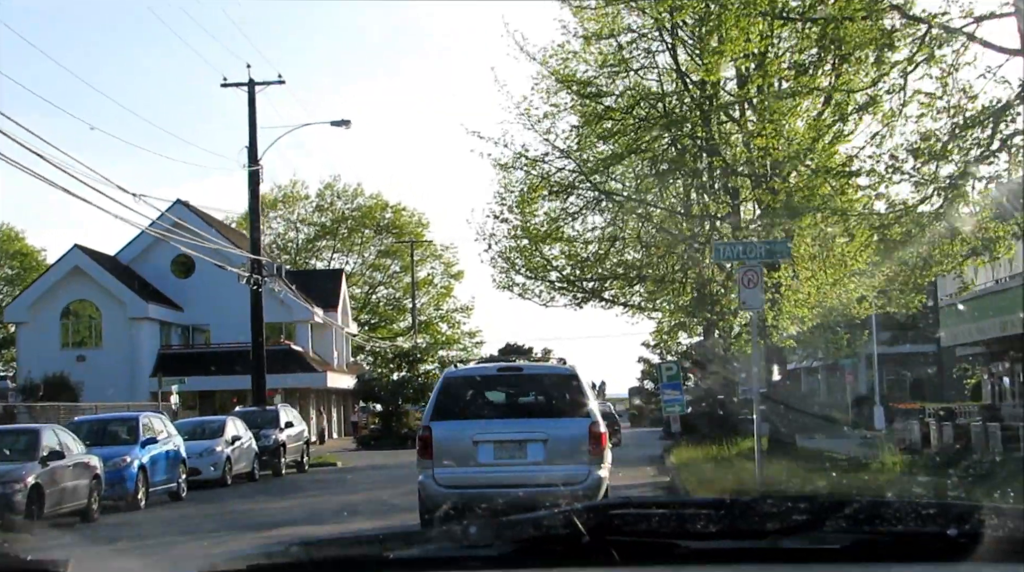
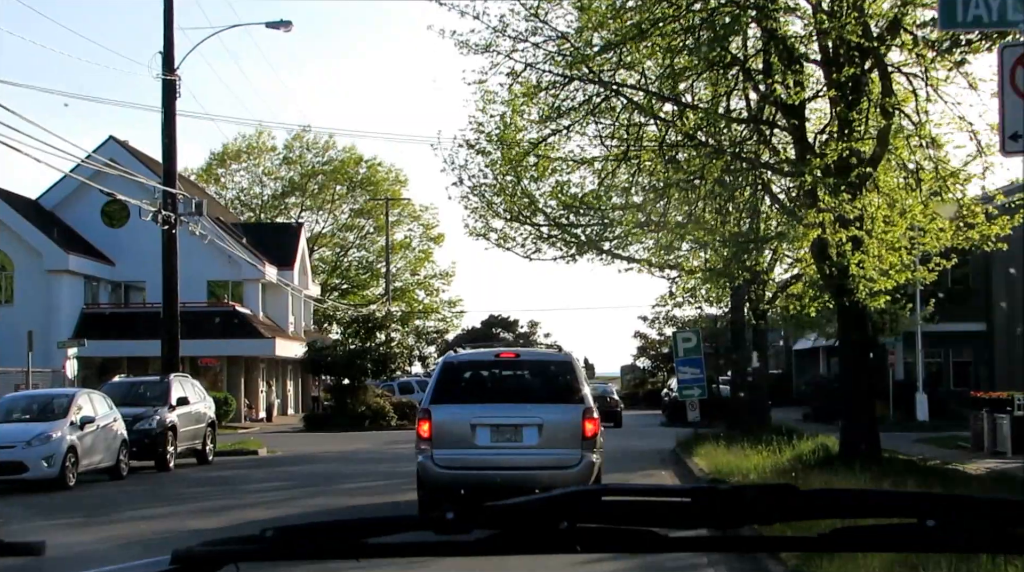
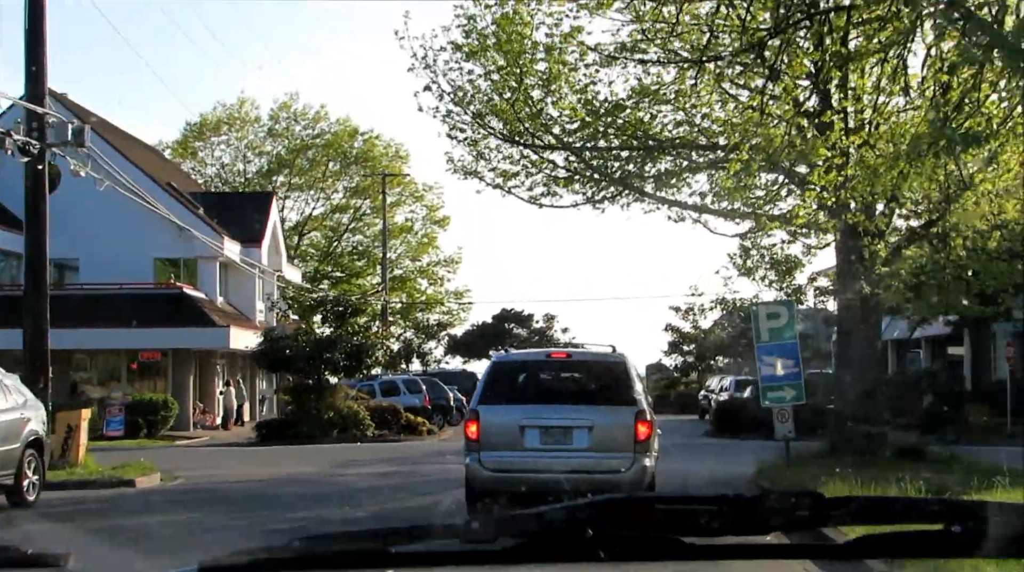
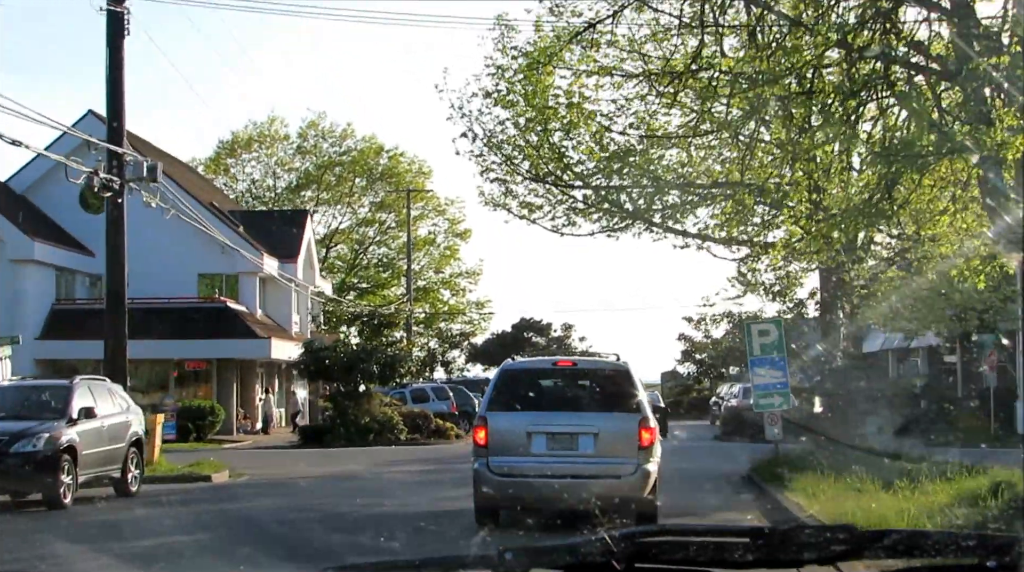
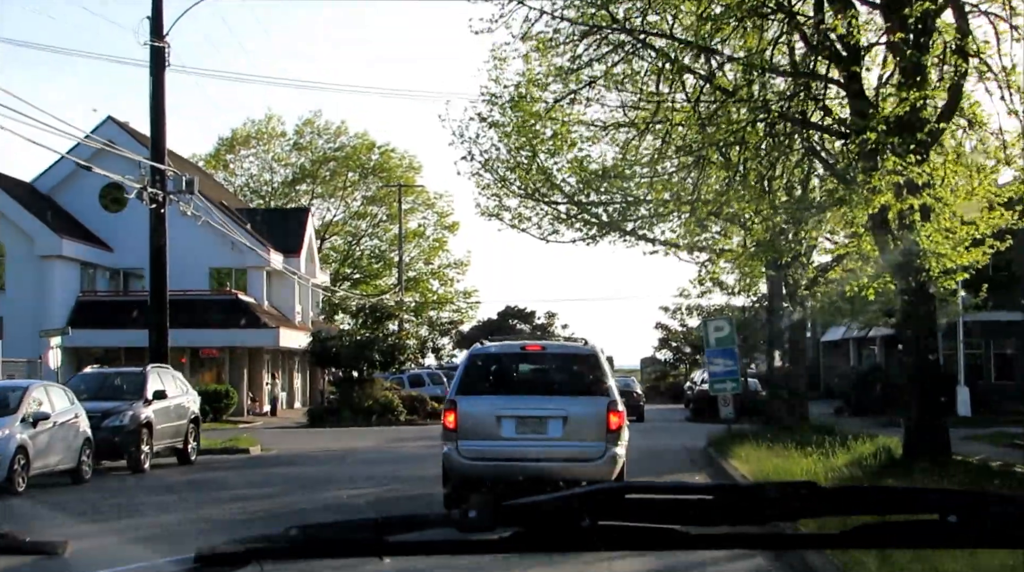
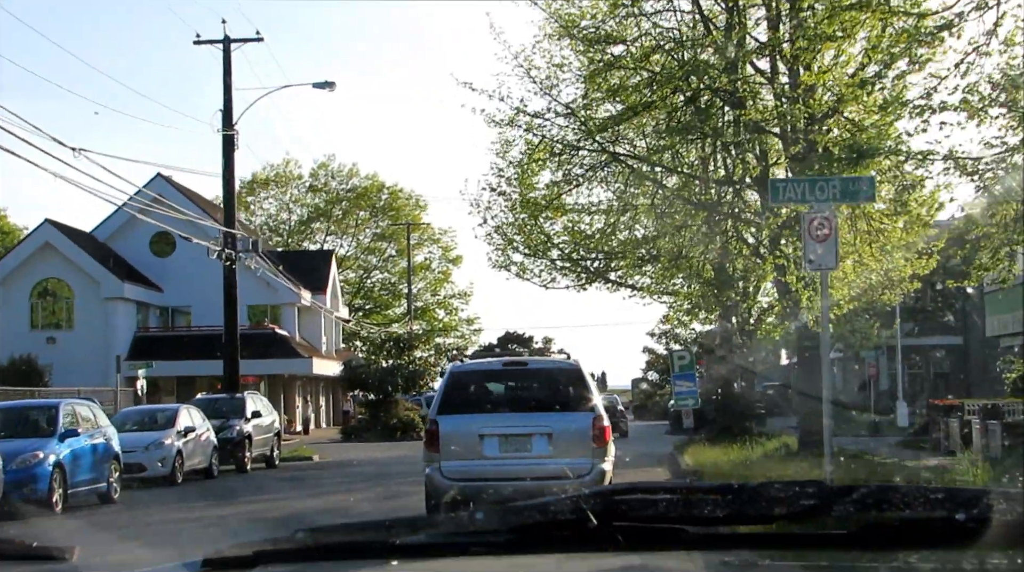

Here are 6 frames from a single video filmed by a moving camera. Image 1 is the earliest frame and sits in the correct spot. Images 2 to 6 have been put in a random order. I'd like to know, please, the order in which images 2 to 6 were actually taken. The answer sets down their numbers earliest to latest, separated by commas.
6, 2, 5, 4, 3
